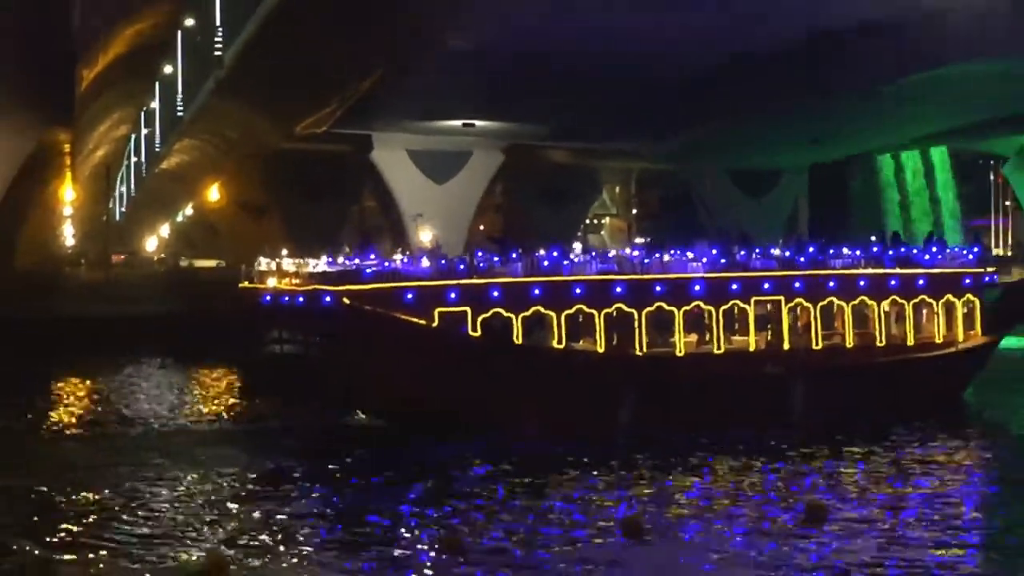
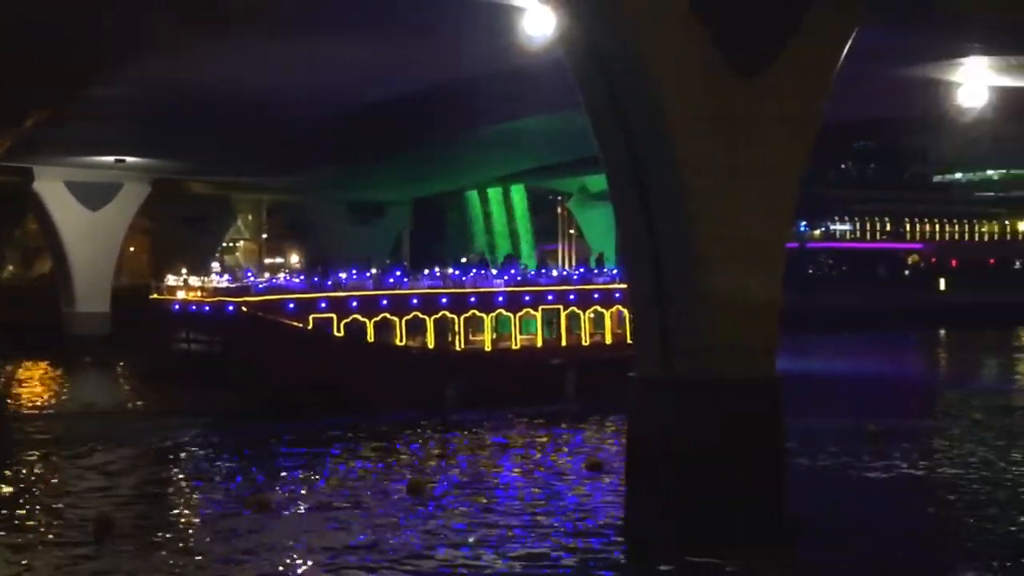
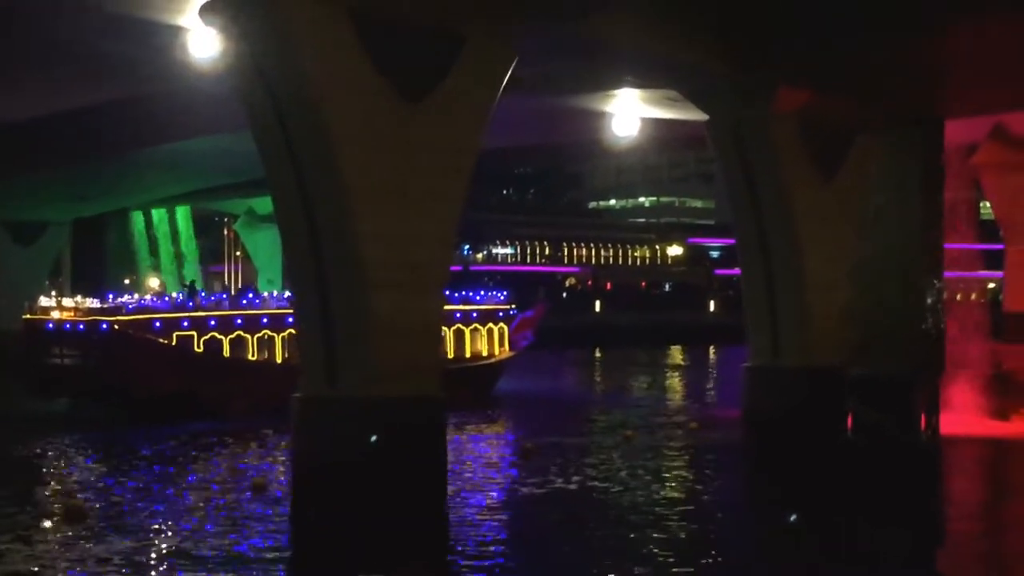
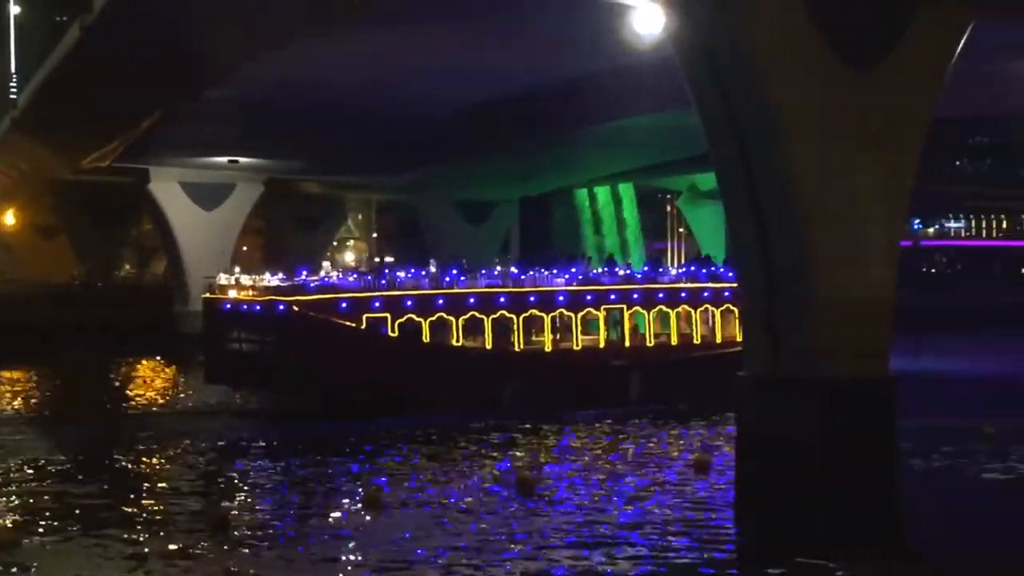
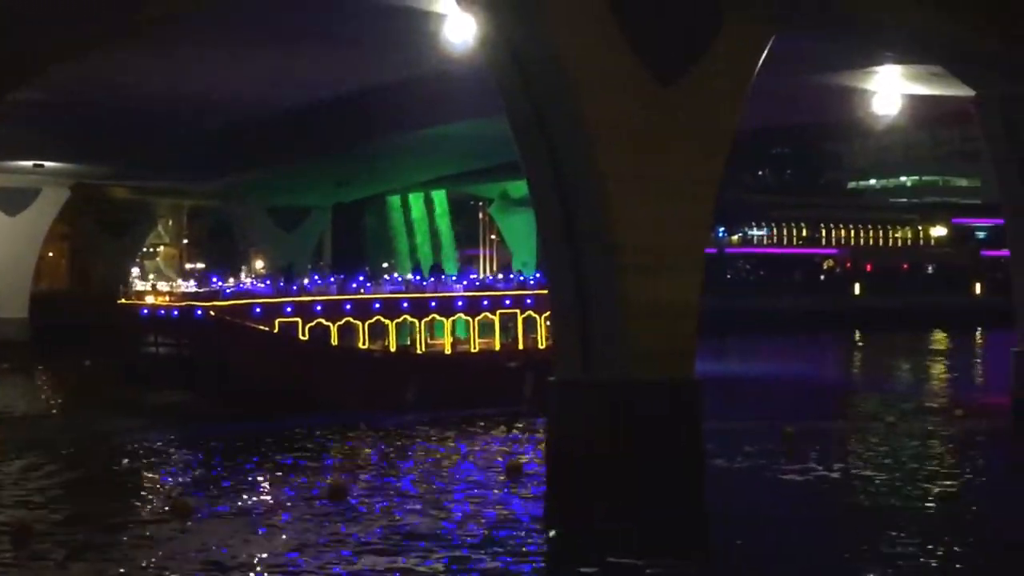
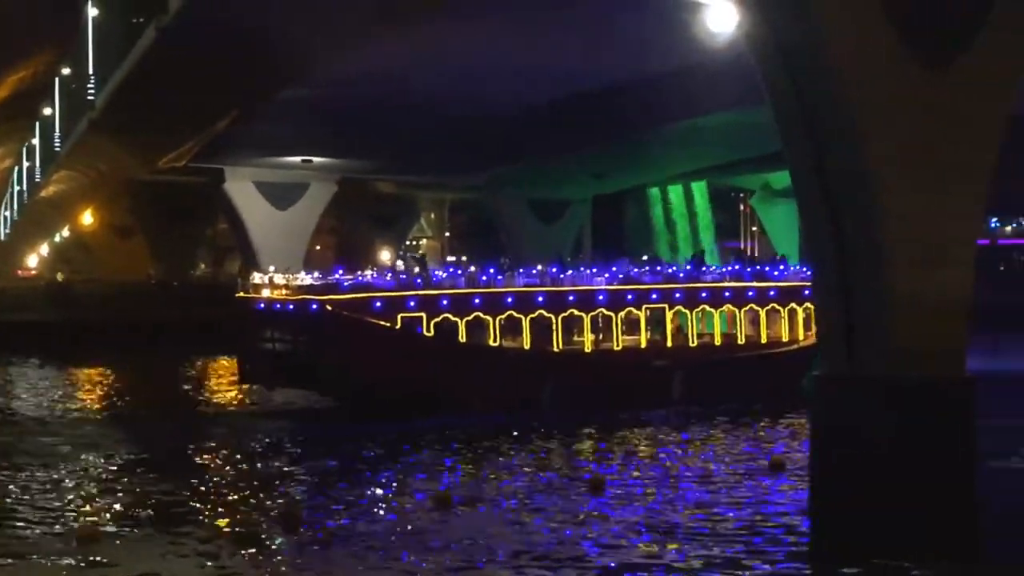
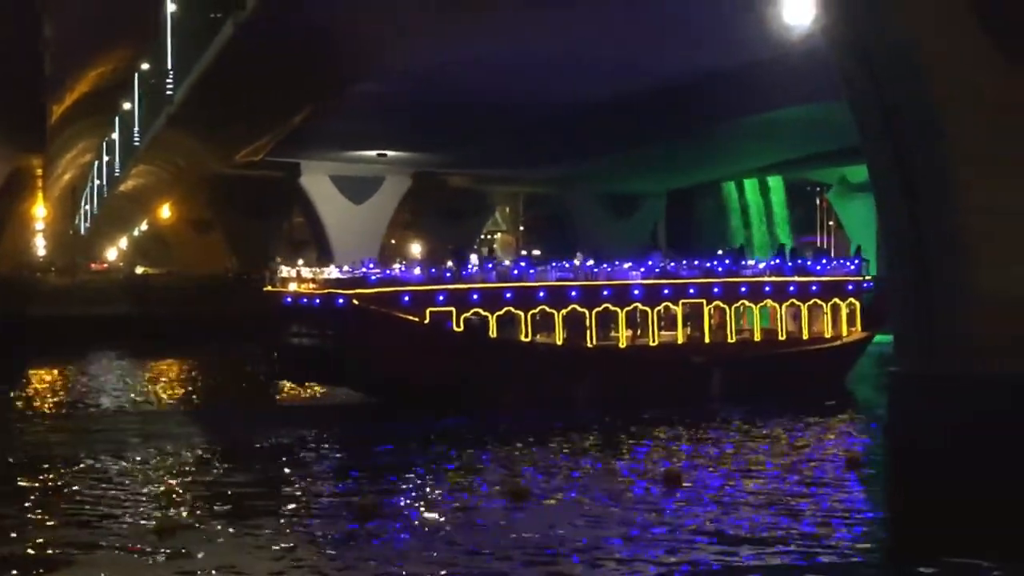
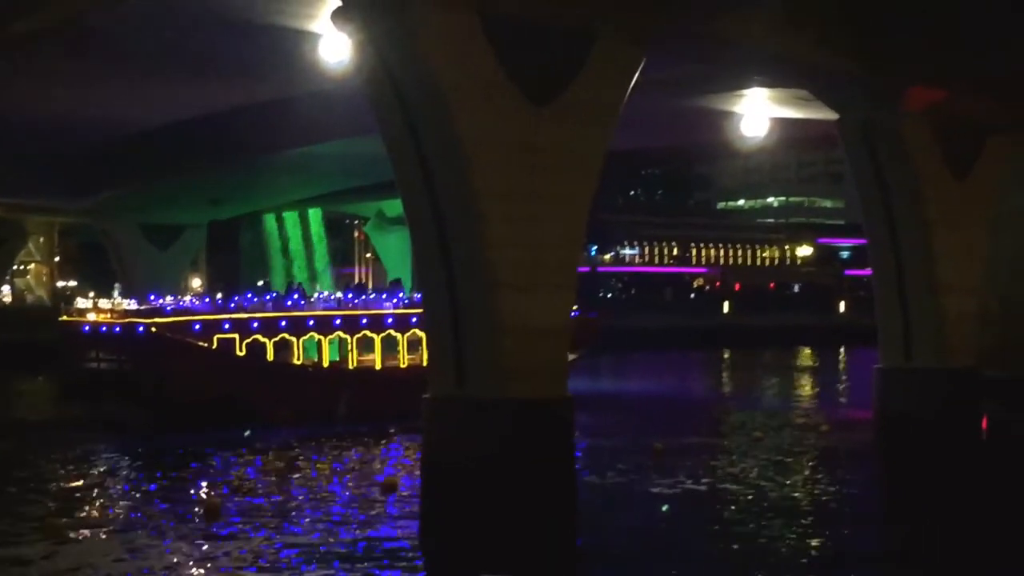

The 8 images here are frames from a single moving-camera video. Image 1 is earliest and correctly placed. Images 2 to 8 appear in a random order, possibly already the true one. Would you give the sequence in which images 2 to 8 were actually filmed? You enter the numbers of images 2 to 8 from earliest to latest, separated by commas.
7, 6, 4, 2, 5, 8, 3
